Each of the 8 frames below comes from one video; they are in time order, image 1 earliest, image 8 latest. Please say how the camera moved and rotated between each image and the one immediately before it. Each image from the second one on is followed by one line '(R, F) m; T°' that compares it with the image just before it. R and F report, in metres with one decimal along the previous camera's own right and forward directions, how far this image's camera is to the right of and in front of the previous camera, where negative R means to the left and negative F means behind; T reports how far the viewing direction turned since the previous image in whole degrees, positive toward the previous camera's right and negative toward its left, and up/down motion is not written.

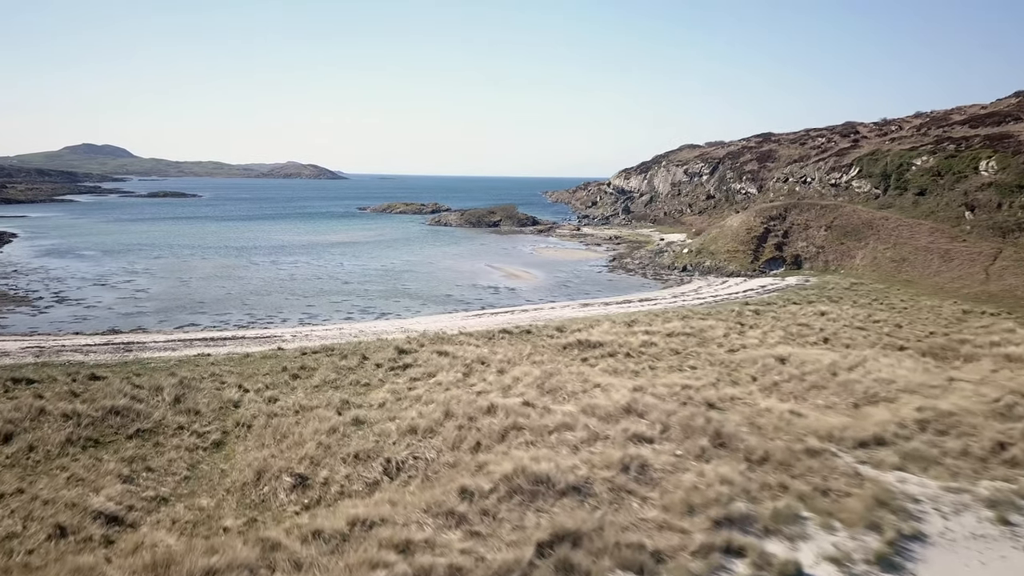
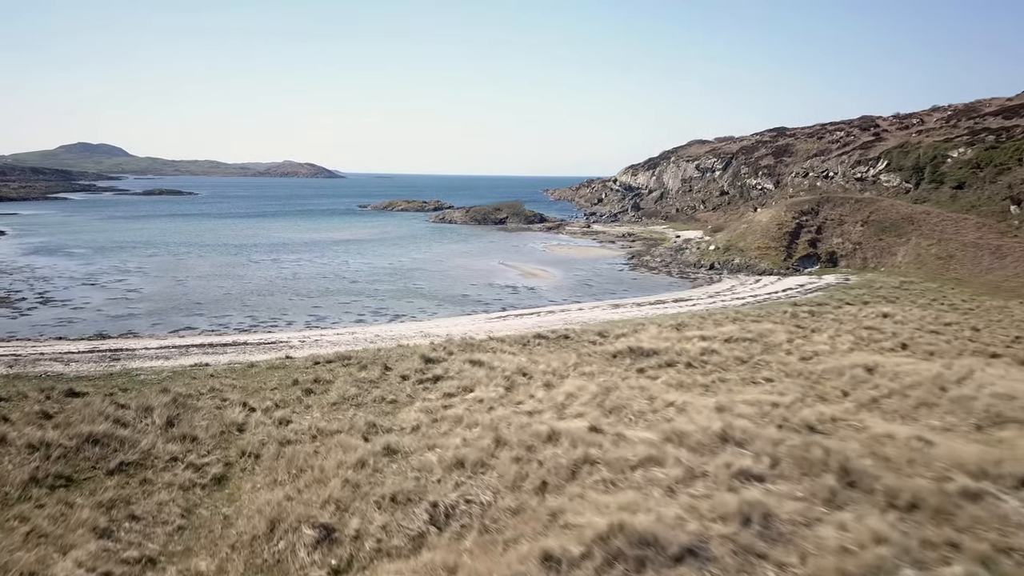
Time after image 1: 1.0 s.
(-1.3, +2.6) m; 0°
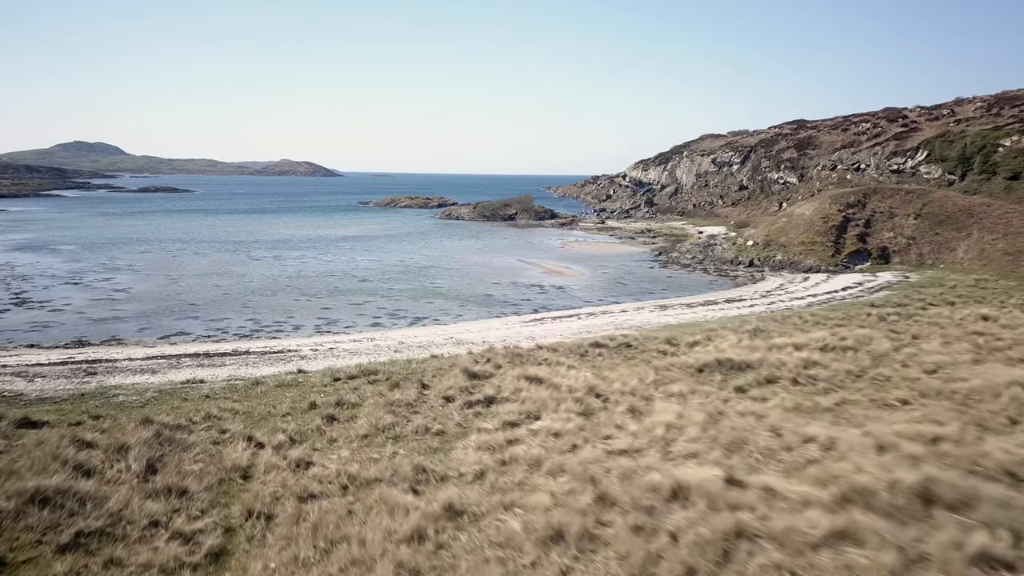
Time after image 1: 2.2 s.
(-1.5, +3.3) m; 0°
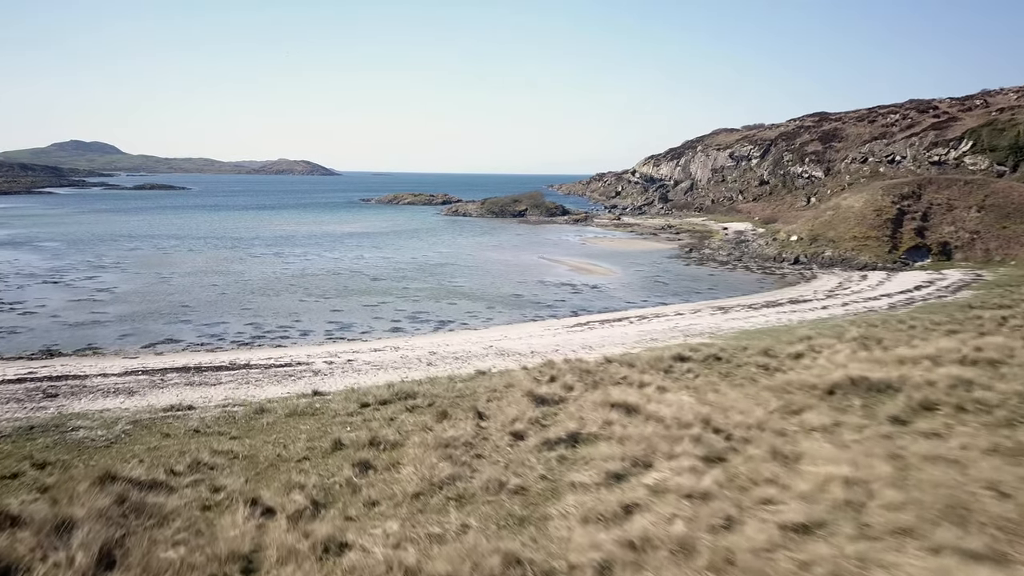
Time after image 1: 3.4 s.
(-1.4, +3.3) m; 0°
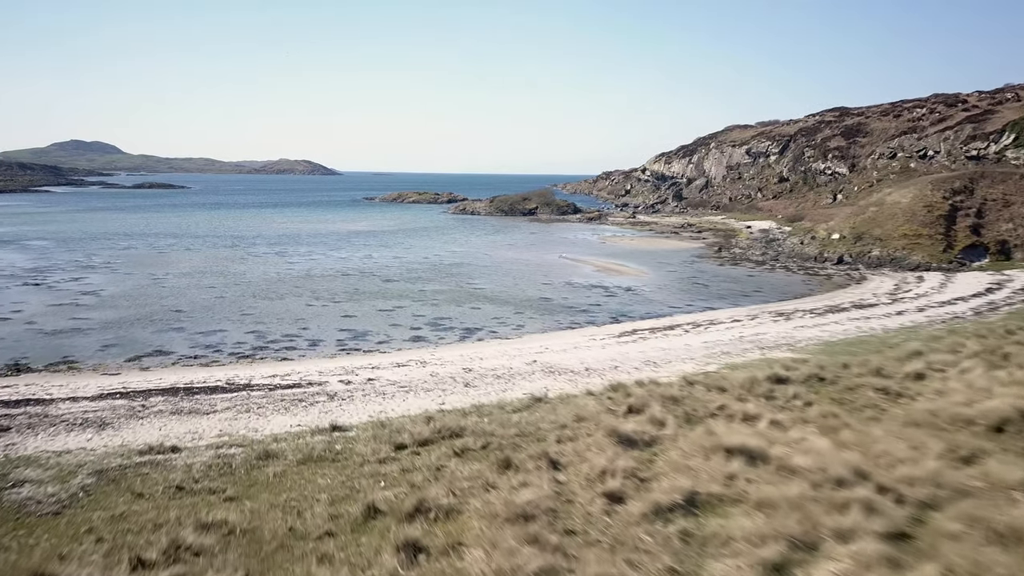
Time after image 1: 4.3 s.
(-1.1, +2.6) m; 0°
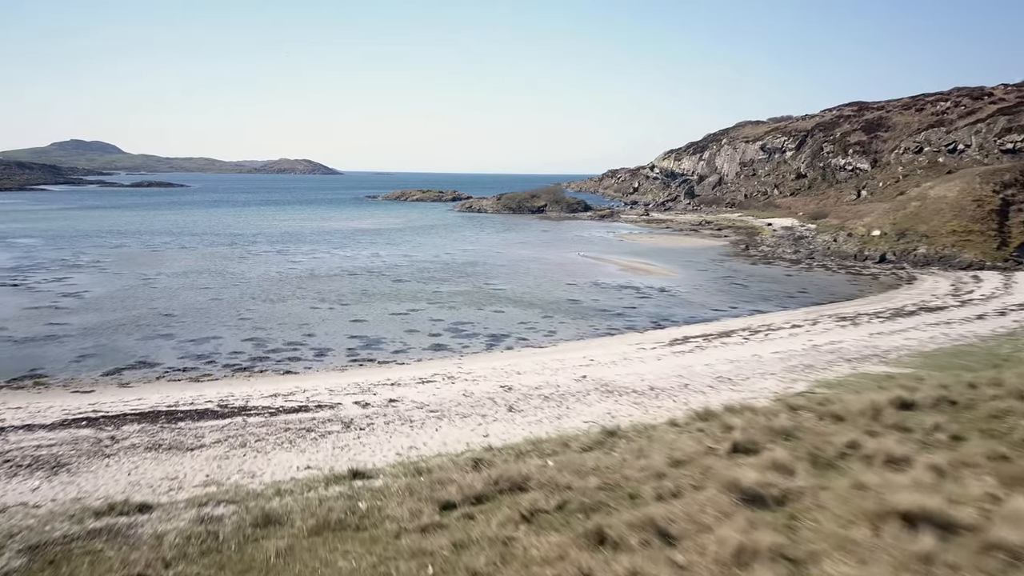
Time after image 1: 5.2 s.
(-0.9, +2.3) m; 0°
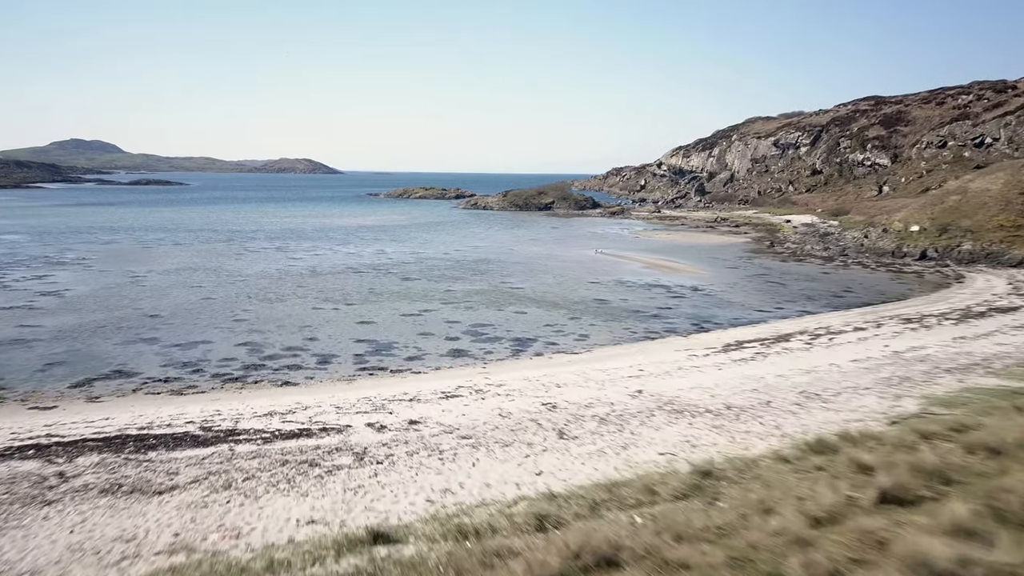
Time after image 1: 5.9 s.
(-0.7, +2.0) m; 0°
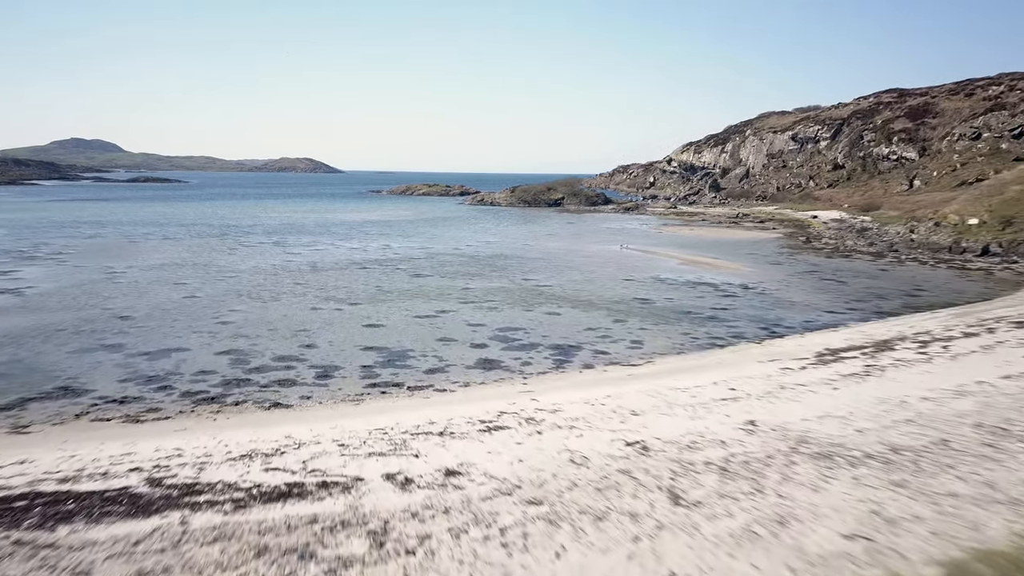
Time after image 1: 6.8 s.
(-0.8, +2.7) m; 0°
